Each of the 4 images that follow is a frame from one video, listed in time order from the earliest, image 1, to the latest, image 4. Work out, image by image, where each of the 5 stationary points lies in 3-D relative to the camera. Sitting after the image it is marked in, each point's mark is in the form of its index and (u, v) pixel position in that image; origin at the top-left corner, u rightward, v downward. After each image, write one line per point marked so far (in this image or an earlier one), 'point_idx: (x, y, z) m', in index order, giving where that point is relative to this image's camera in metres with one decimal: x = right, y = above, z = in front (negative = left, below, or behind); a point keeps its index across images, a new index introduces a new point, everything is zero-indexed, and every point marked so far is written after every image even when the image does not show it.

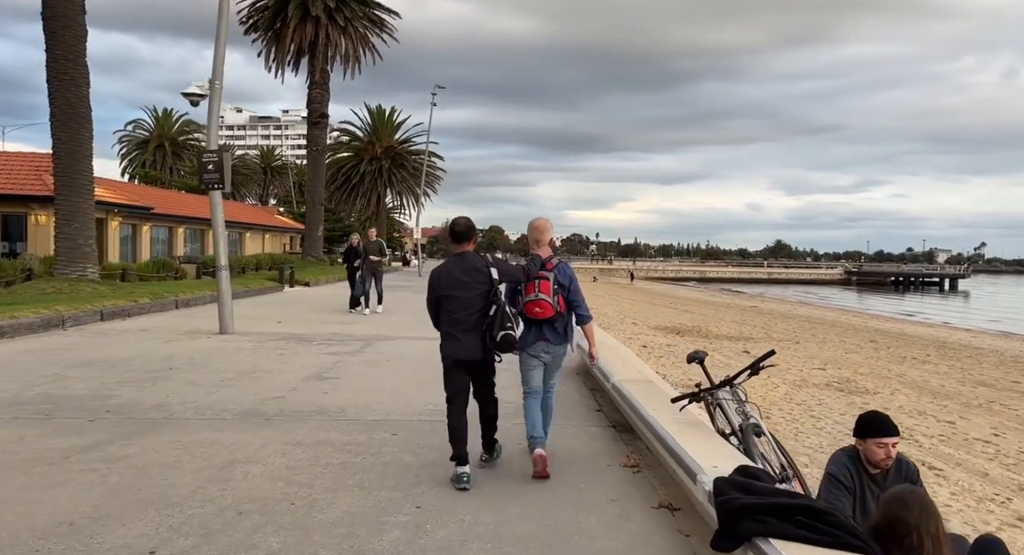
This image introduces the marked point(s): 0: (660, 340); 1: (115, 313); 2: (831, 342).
0: (+3.5, -1.5, +17.6) m
1: (-6.1, -0.6, +11.6) m
2: (+7.5, -1.7, +17.7) m
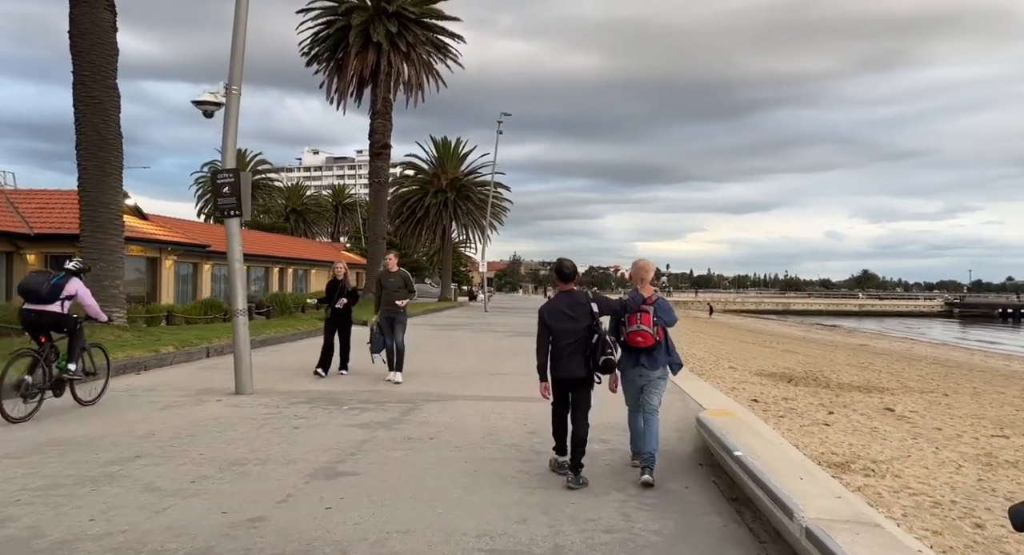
0: (+5.2, -2.2, +14.8) m
1: (-5.1, -1.2, +9.8) m
2: (+9.2, -2.4, +14.5) m
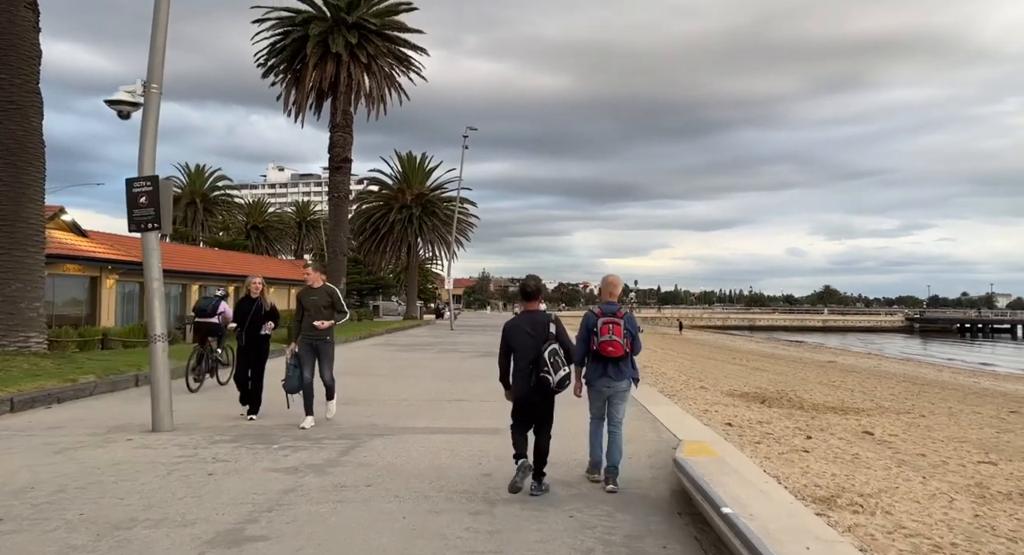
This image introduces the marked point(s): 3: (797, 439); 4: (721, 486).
0: (+4.4, -2.6, +14.1) m
1: (-5.6, -1.4, +8.7) m
2: (+8.4, -2.7, +14.0) m
3: (+4.4, -2.5, +11.6) m
4: (+1.4, -1.4, +5.1) m
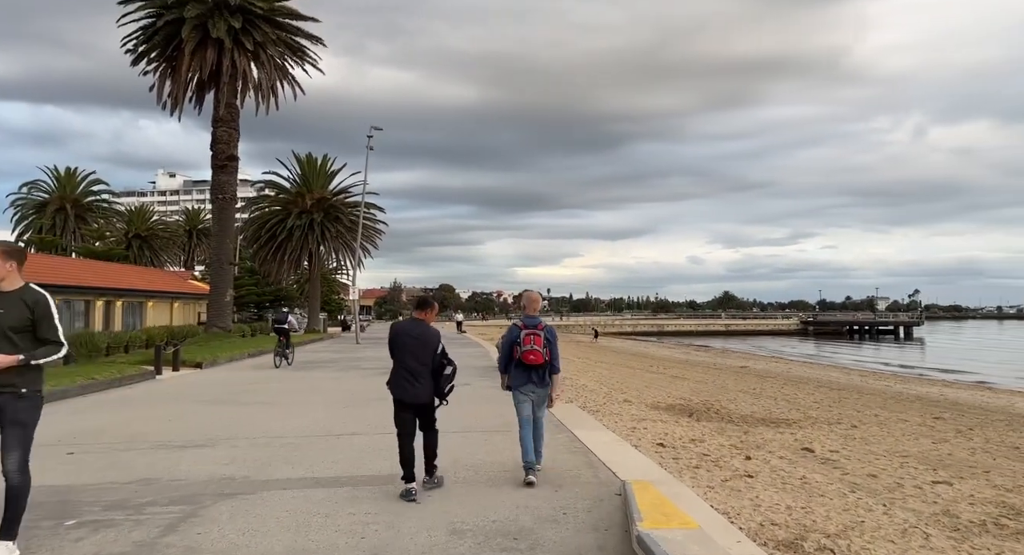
0: (+2.8, -2.6, +12.8) m
1: (-6.5, -1.6, +6.3) m
2: (+6.8, -2.8, +13.2) m
3: (+3.1, -2.6, +10.4) m
4: (+0.9, -1.4, +3.5) m
